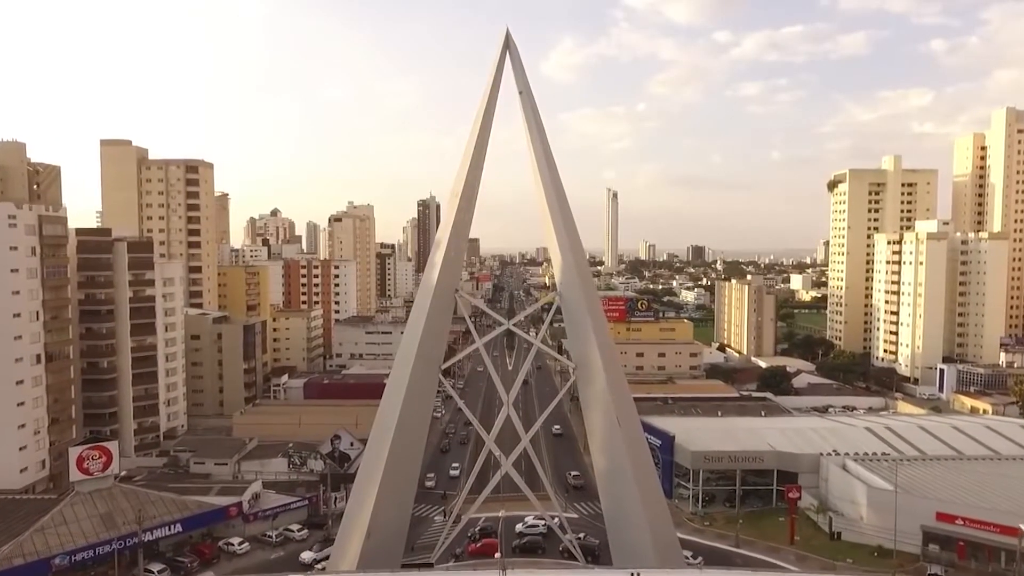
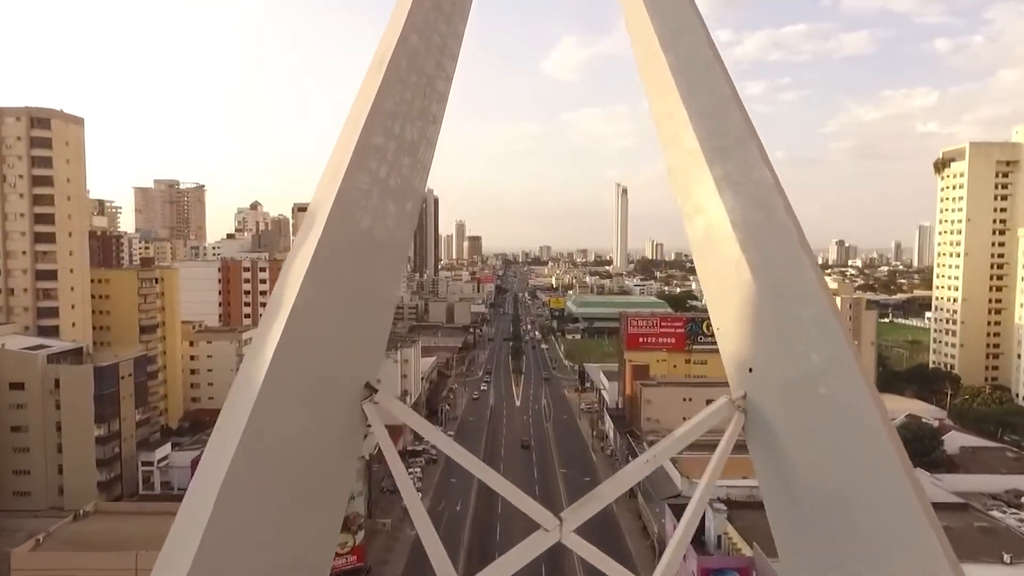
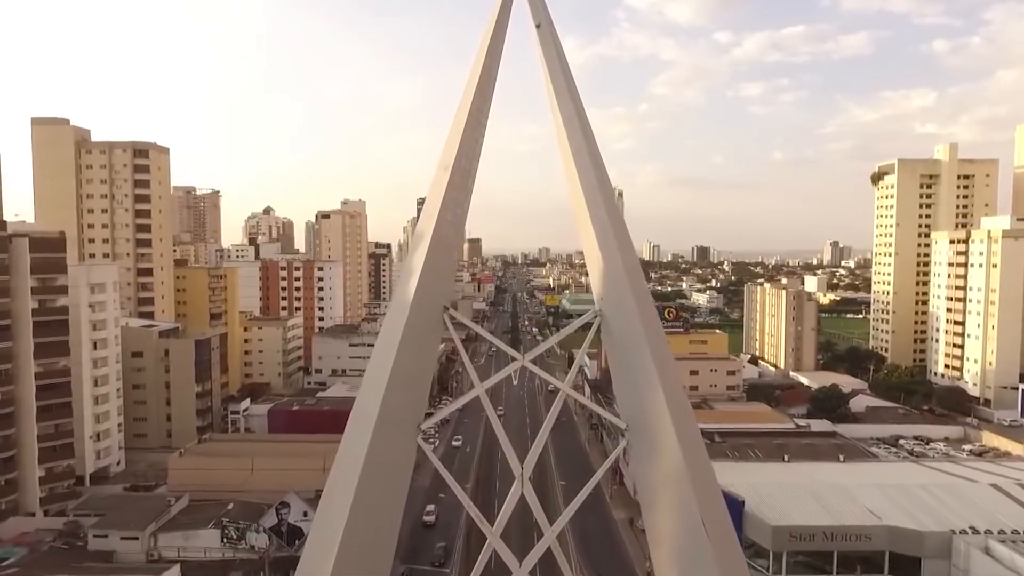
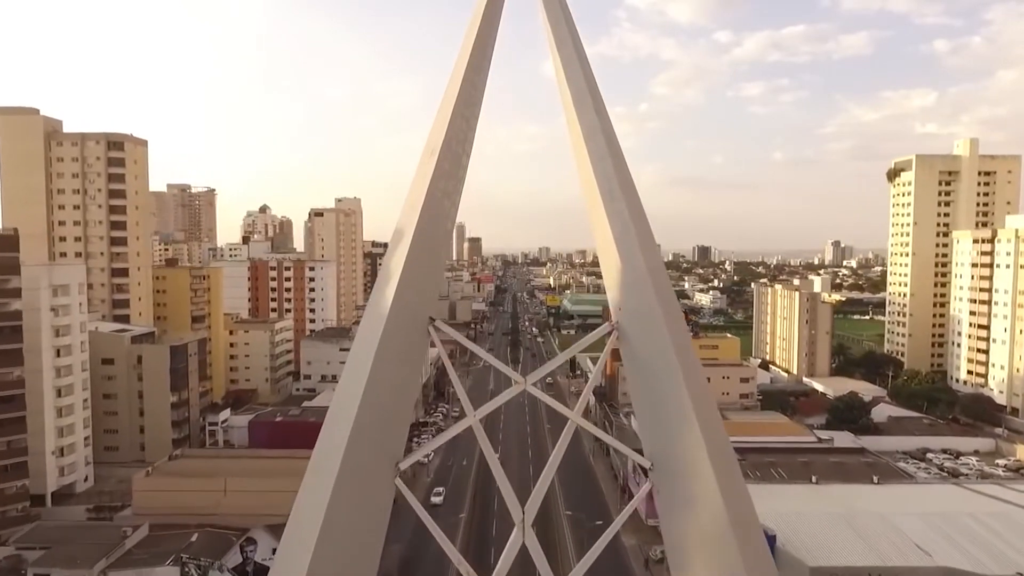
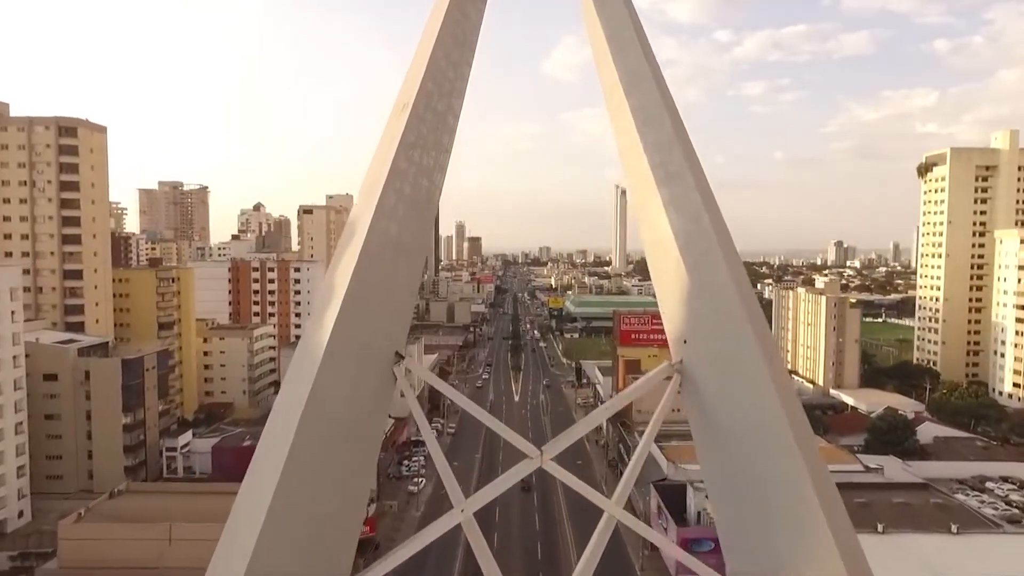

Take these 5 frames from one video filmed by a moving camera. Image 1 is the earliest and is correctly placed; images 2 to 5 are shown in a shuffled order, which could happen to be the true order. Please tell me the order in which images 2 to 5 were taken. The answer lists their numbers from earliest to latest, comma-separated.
3, 4, 5, 2
